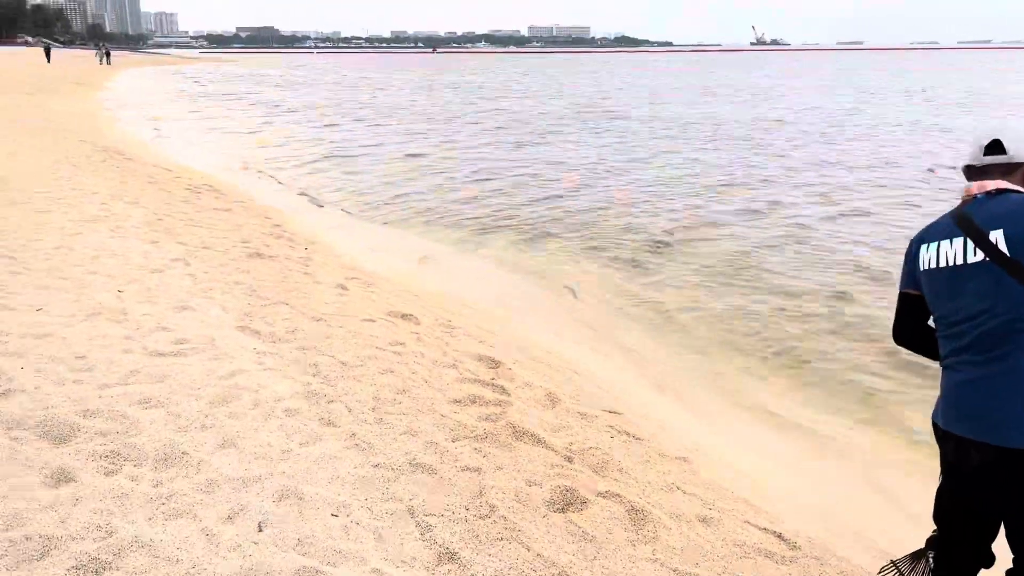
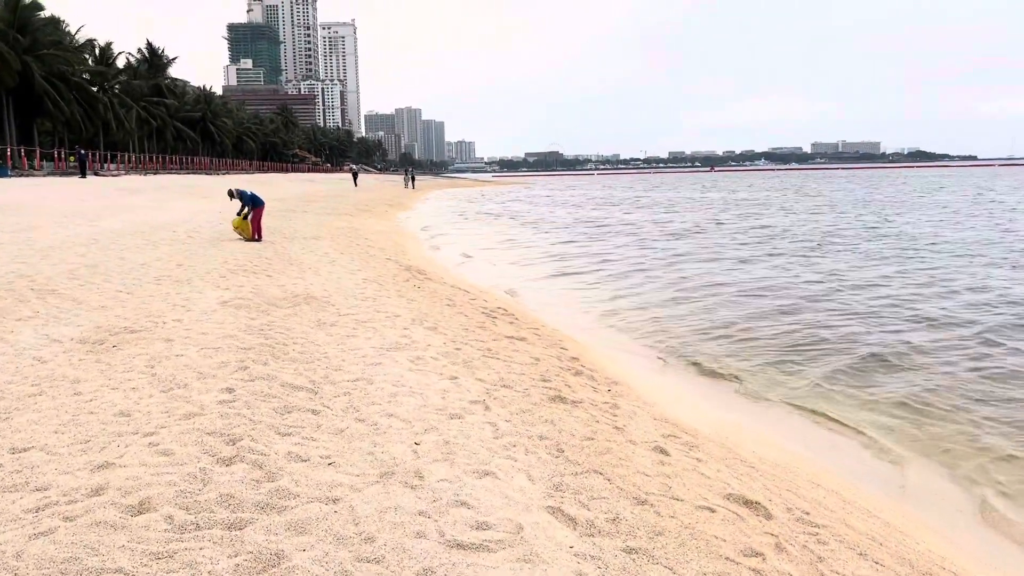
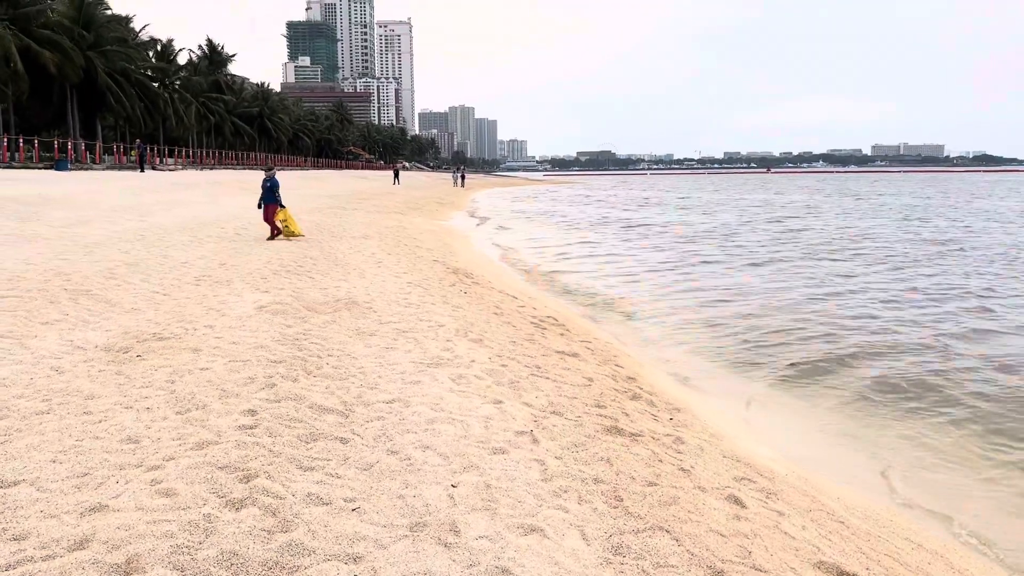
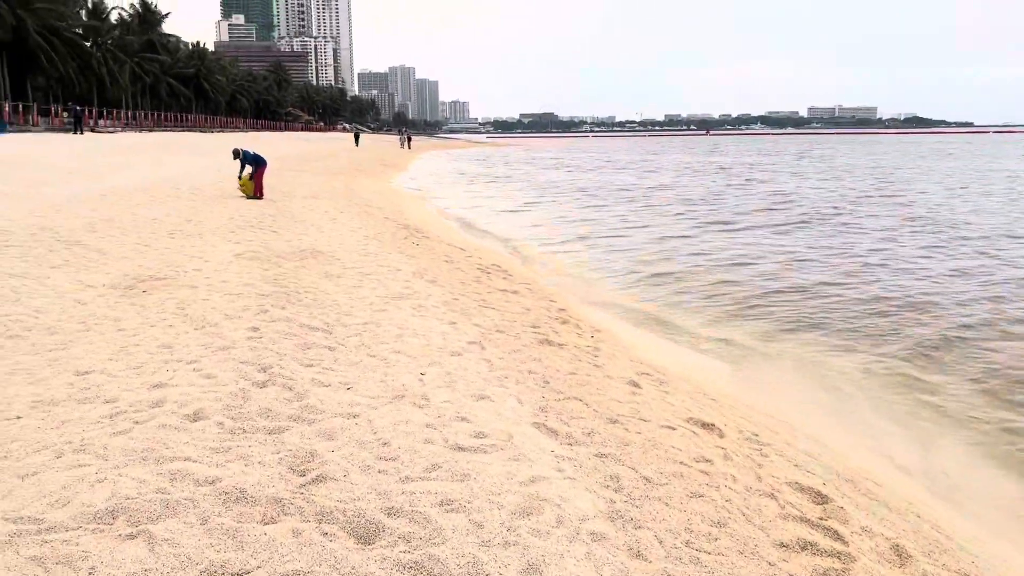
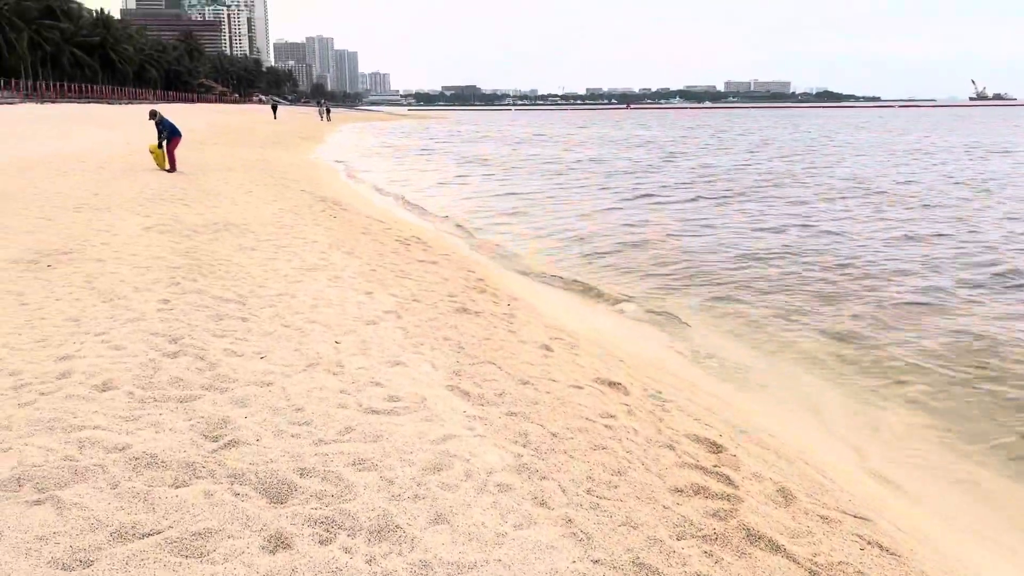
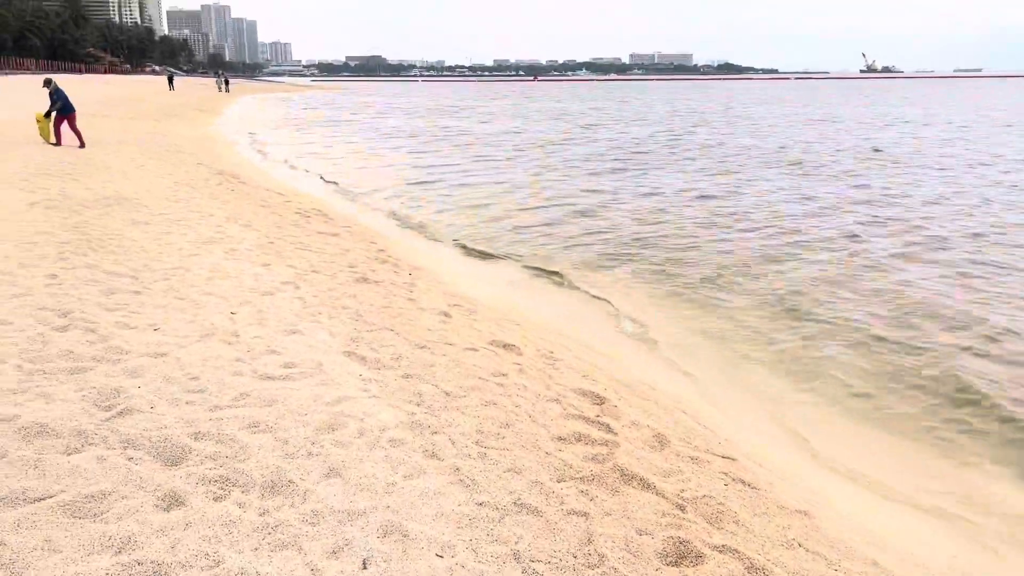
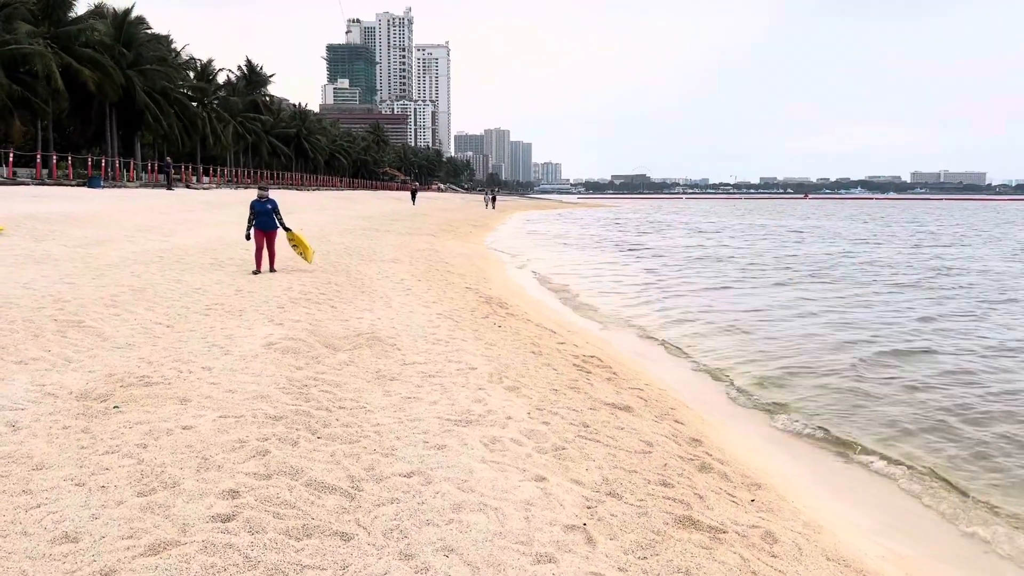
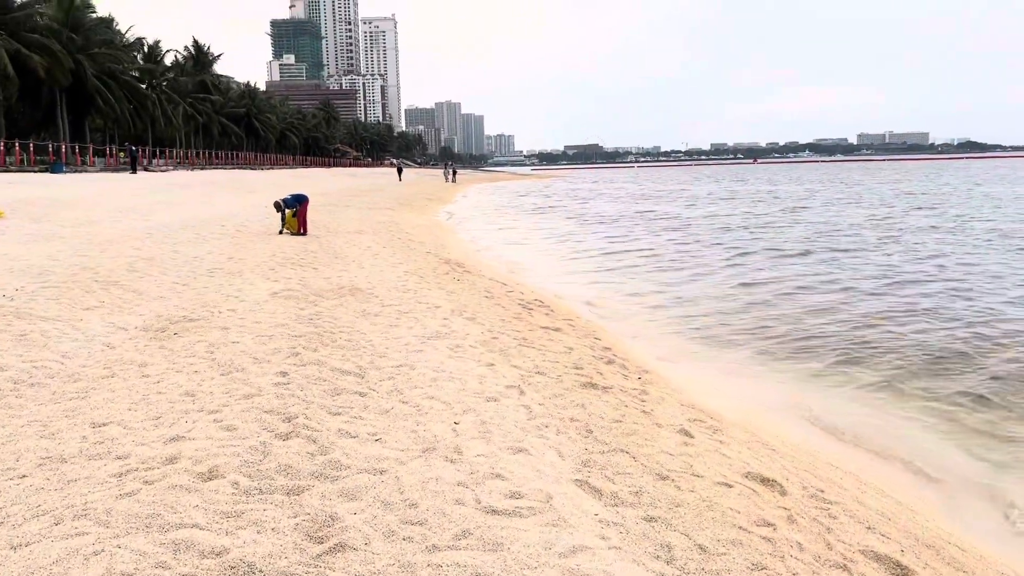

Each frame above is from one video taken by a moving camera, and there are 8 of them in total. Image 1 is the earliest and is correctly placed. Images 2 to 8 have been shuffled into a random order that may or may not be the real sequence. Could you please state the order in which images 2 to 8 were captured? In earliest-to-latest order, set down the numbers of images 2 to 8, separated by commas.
6, 5, 4, 8, 2, 3, 7
